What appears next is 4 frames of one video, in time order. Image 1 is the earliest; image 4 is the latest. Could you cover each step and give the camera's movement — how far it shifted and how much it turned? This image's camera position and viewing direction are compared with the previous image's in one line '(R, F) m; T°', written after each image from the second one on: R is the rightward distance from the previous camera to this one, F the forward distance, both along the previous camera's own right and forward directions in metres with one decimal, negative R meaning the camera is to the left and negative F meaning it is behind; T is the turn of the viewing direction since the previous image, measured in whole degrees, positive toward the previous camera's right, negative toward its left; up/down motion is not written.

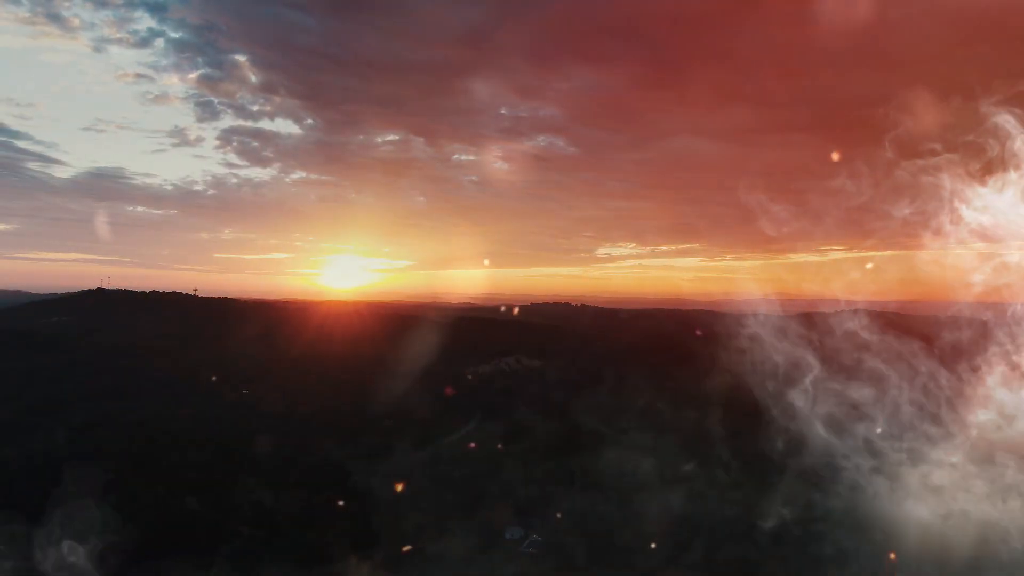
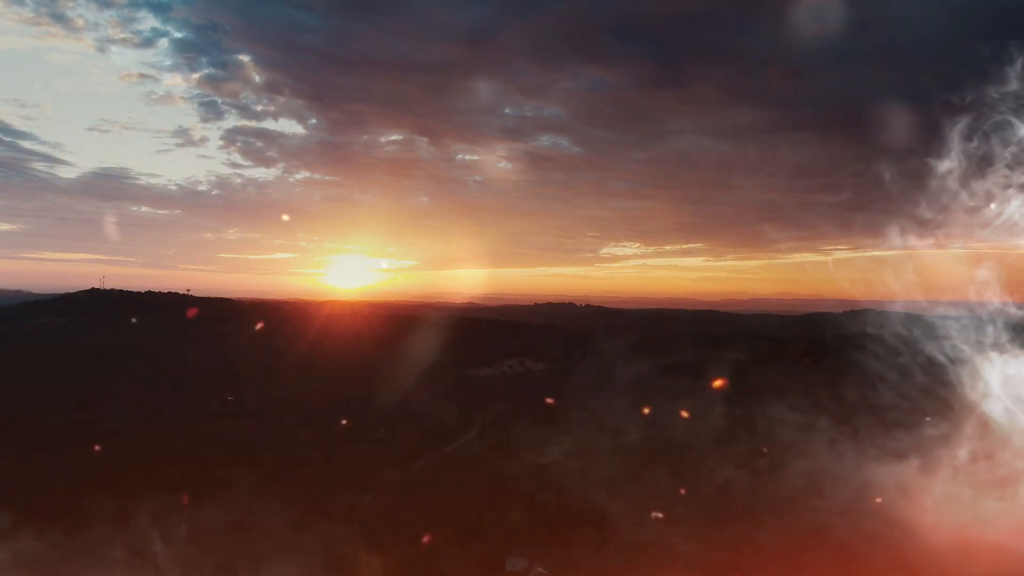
(-0.1, +0.6) m; 0°
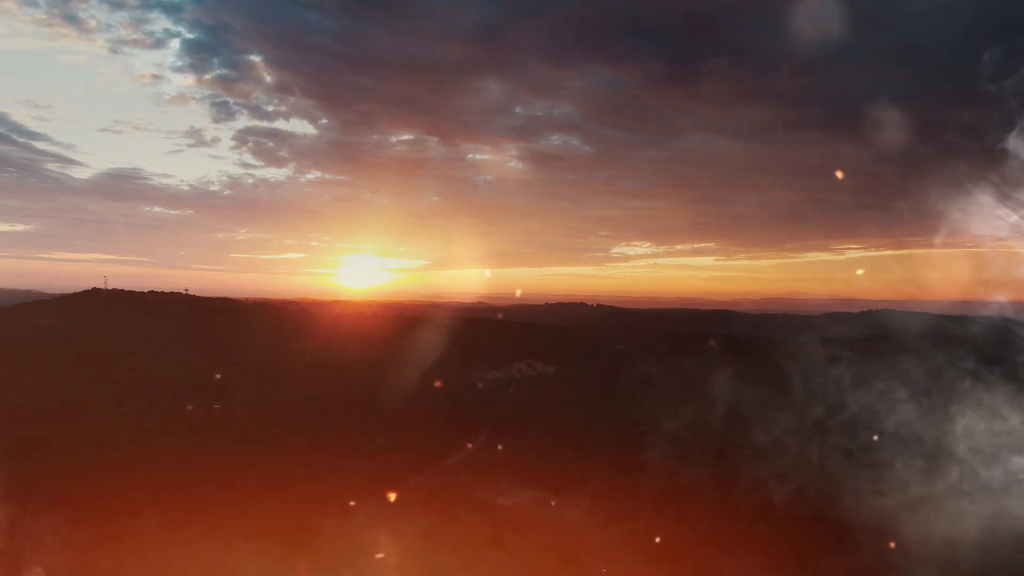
(+0.1, +1.1) m; -1°
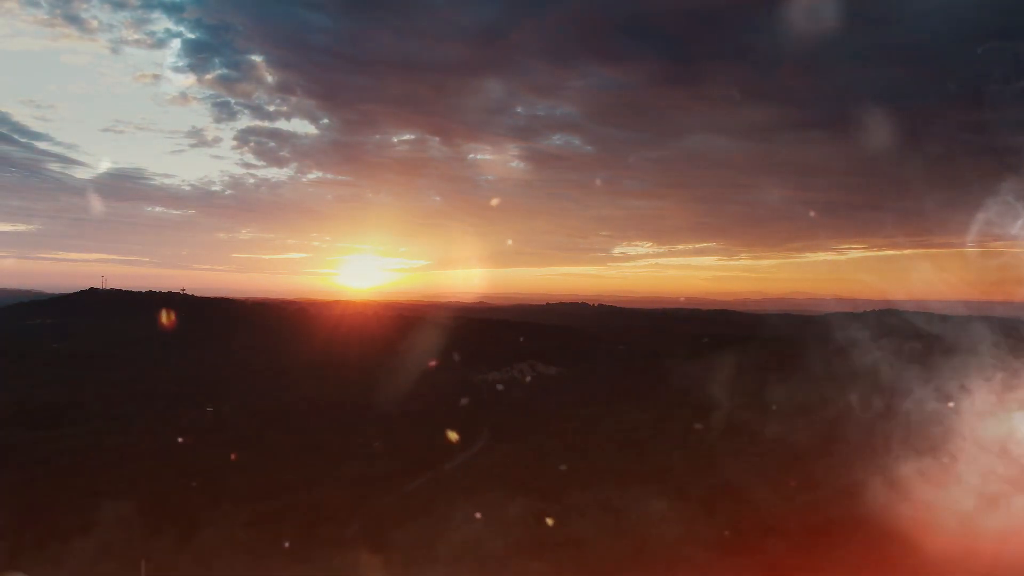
(0.0, +0.3) m; 0°
